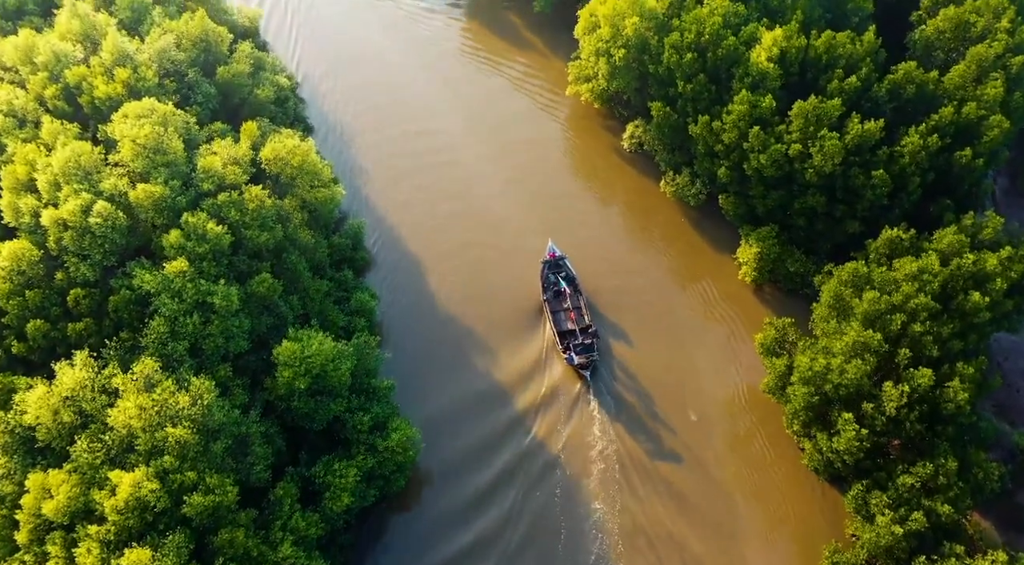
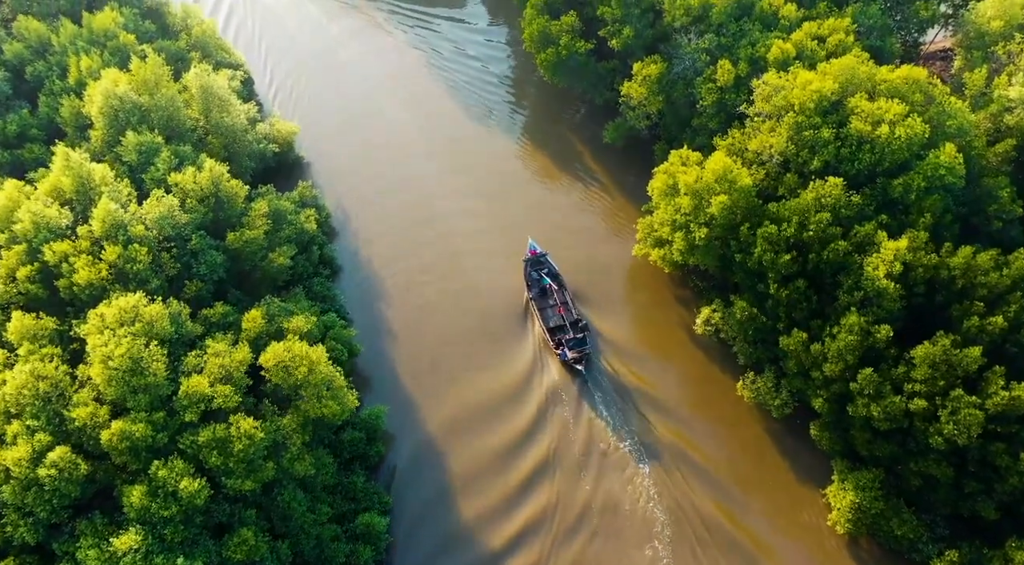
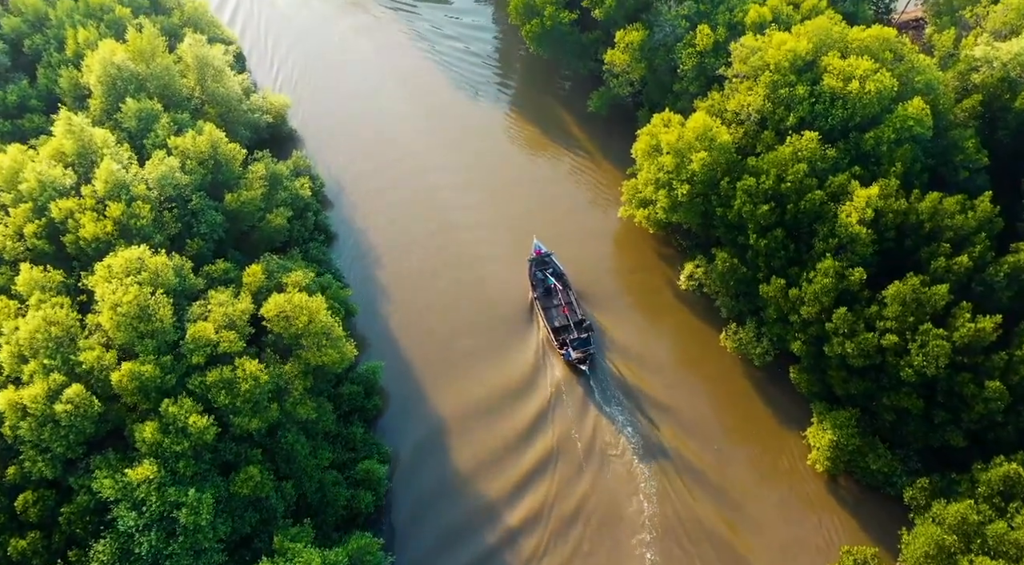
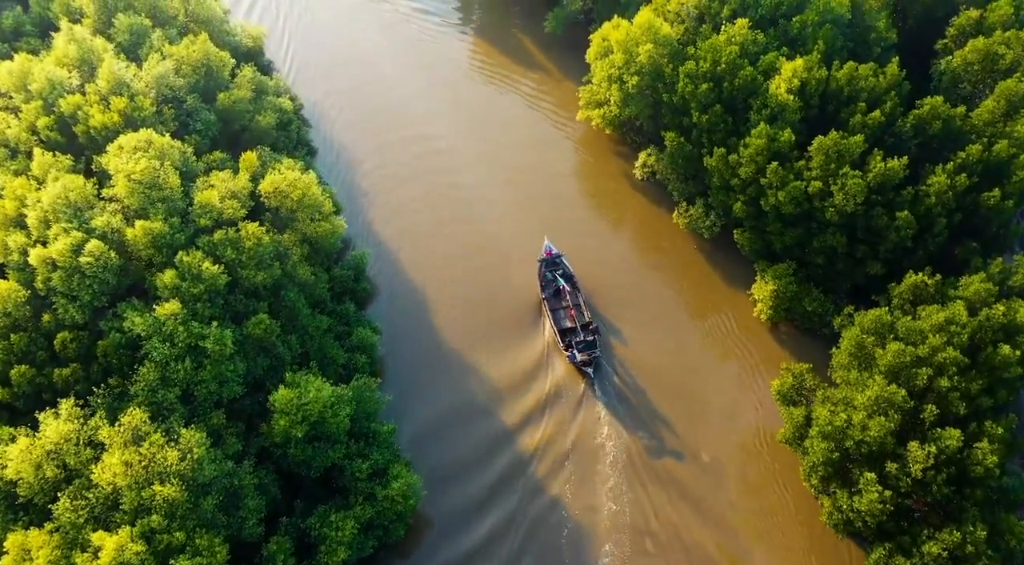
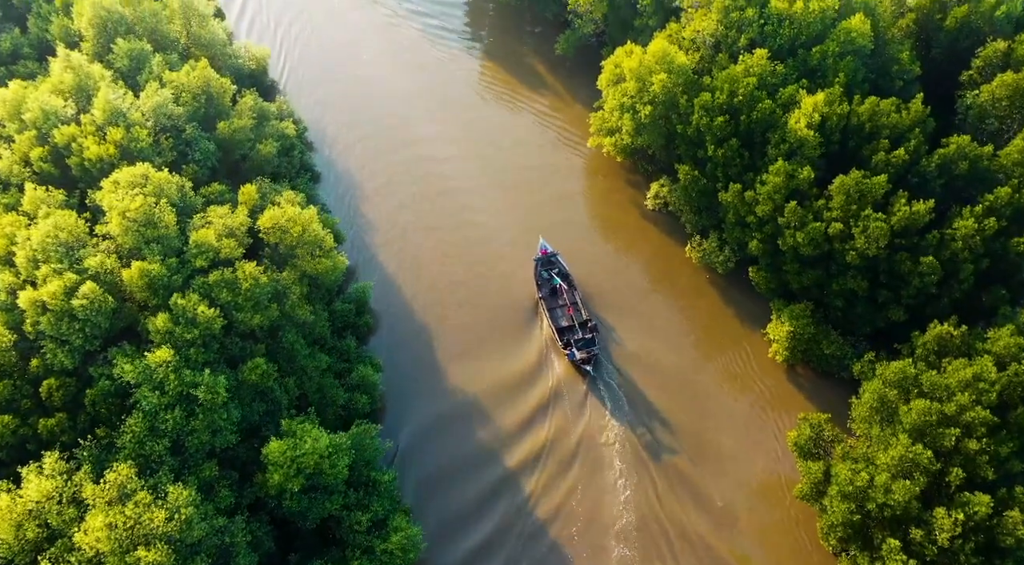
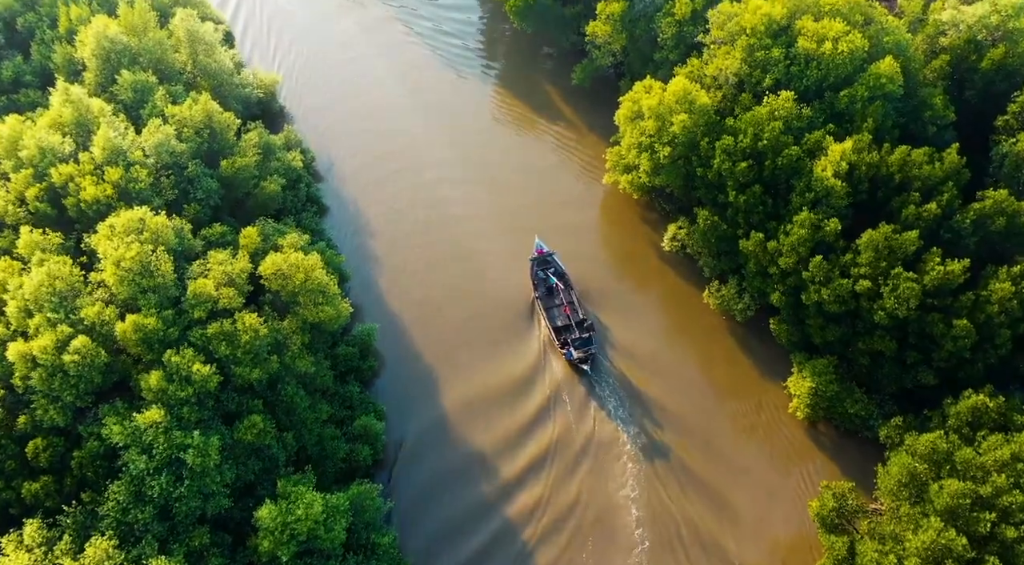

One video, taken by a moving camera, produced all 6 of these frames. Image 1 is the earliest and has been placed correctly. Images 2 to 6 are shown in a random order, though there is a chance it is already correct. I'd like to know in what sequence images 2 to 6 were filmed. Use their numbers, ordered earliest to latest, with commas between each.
4, 5, 6, 3, 2
